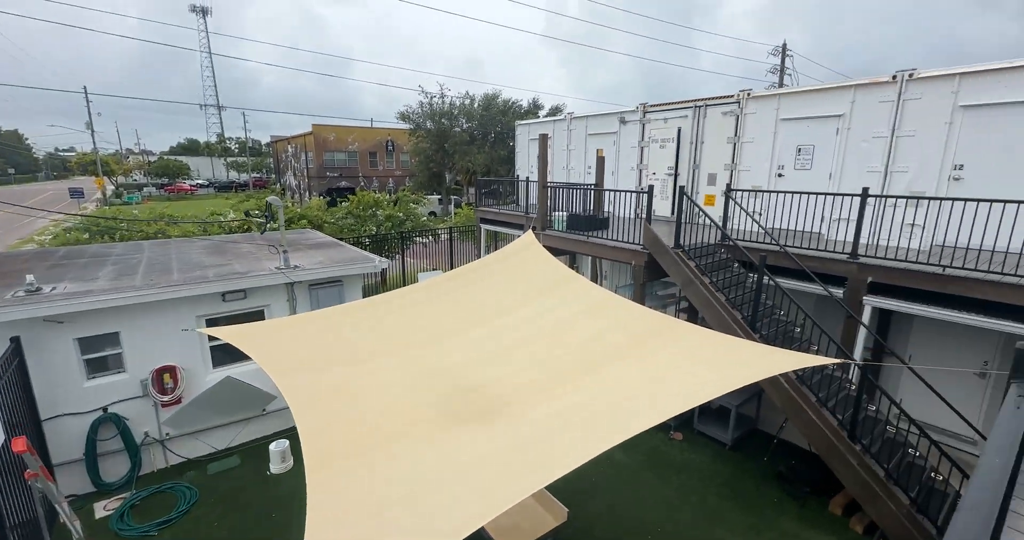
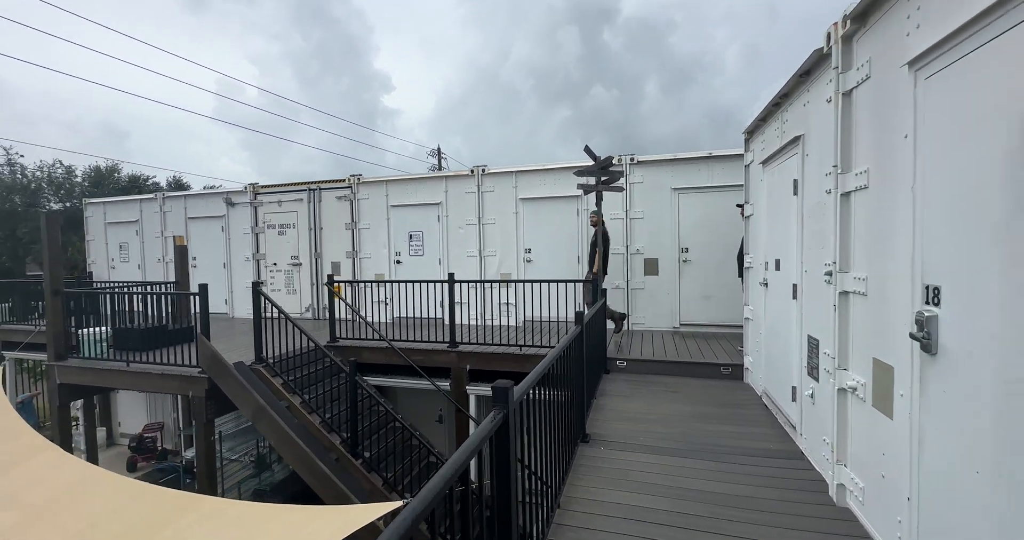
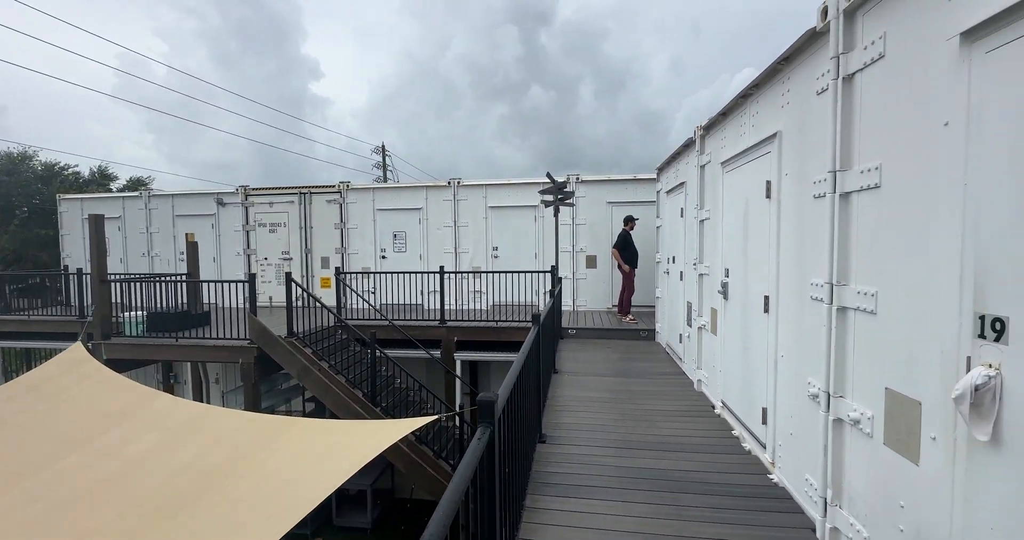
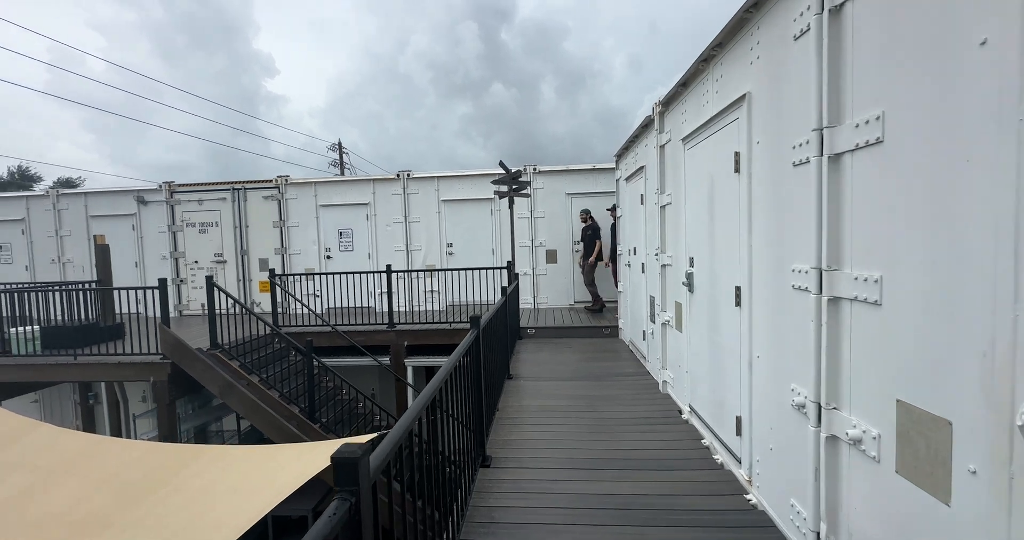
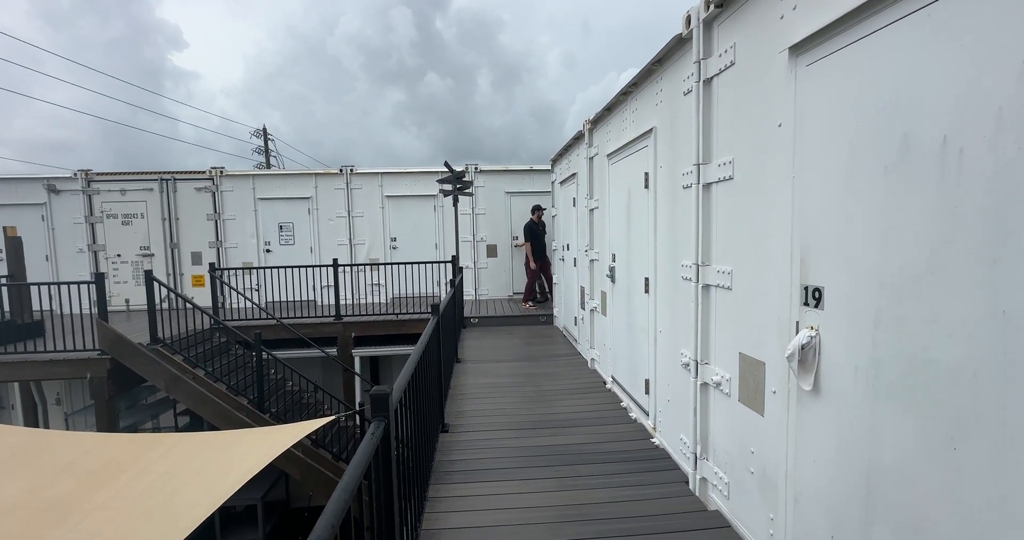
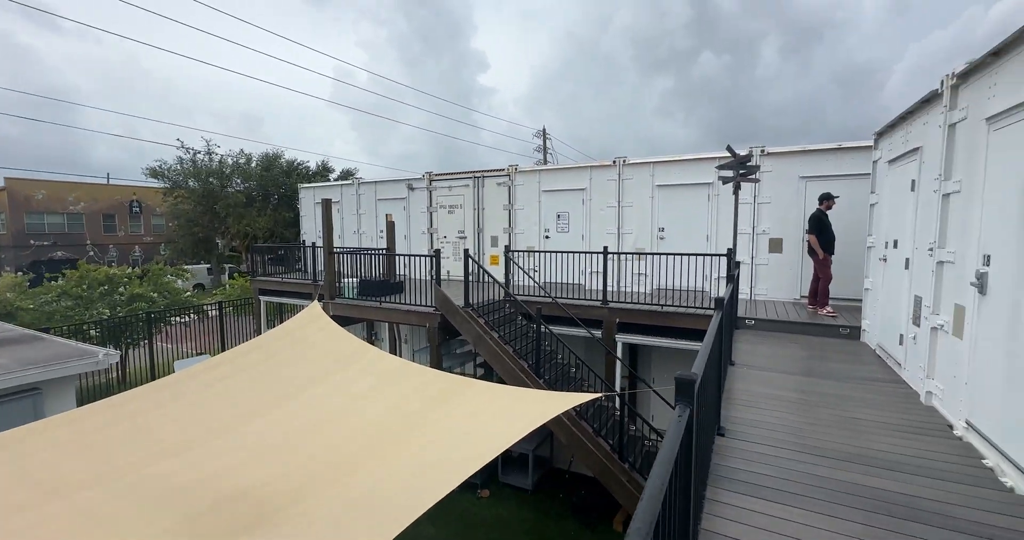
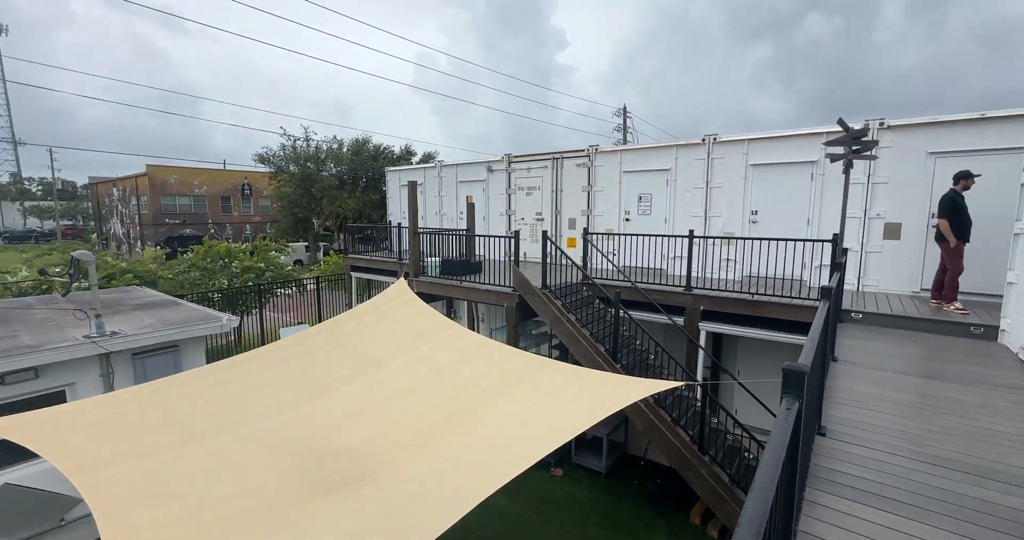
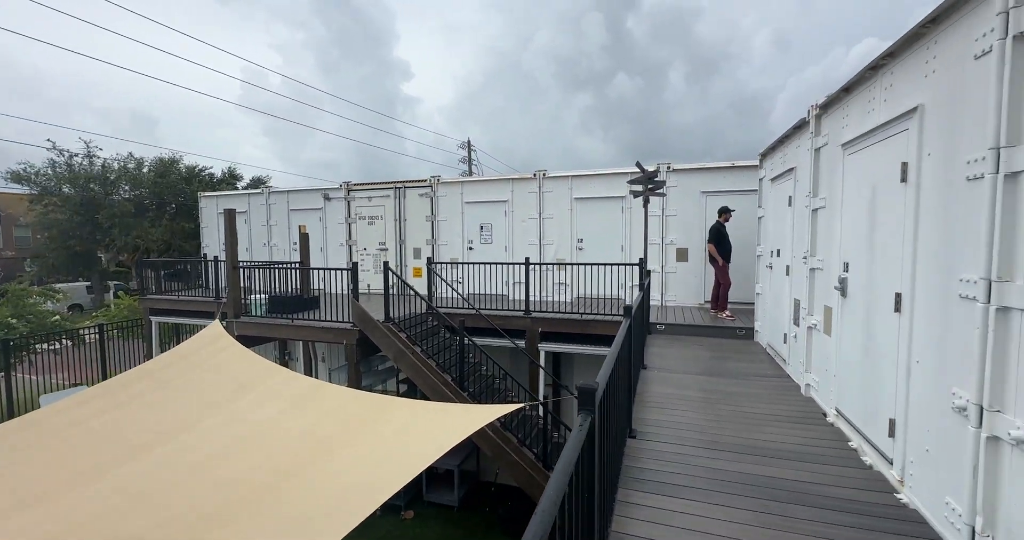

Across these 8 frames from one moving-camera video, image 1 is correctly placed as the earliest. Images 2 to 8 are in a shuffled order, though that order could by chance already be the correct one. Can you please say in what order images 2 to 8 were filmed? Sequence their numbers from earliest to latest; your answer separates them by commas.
7, 6, 8, 3, 5, 4, 2
